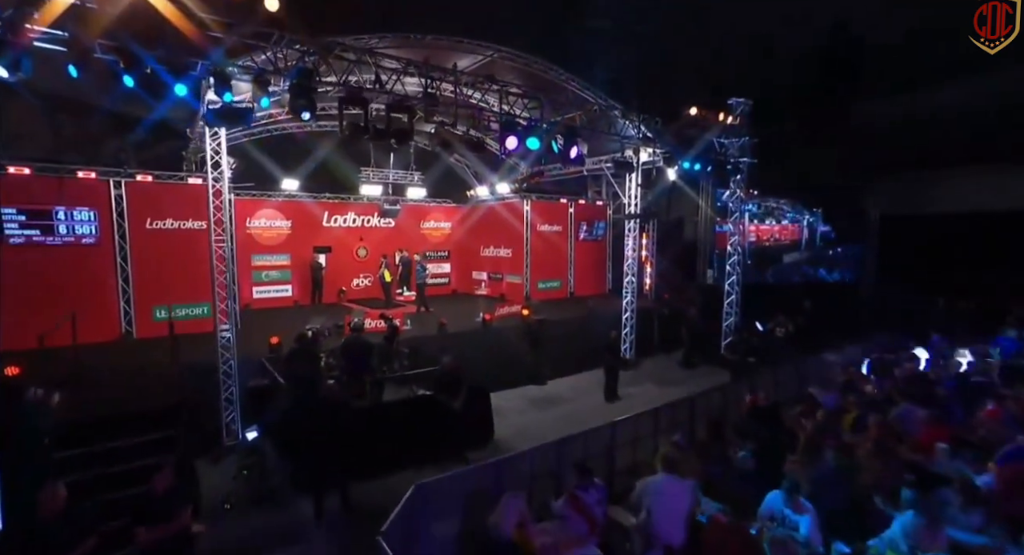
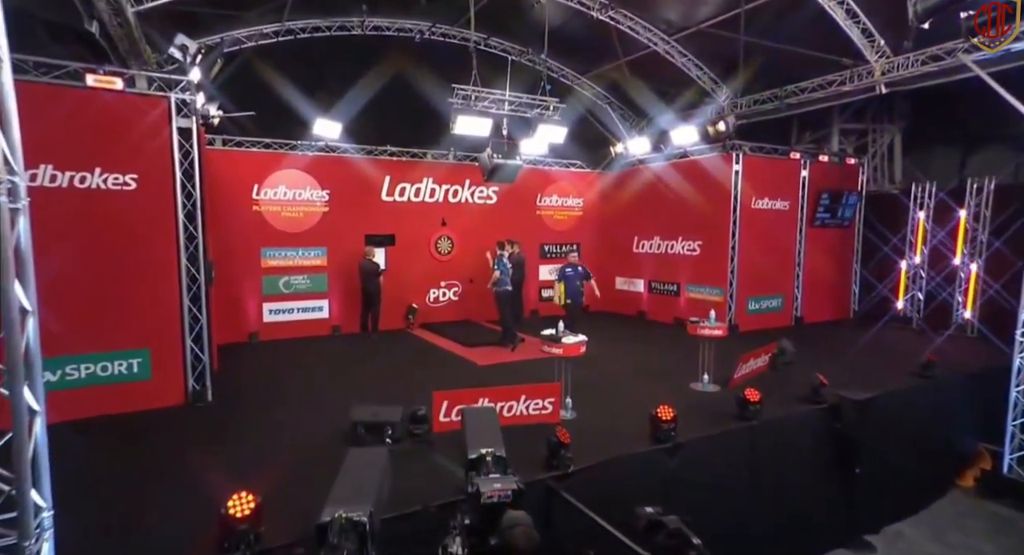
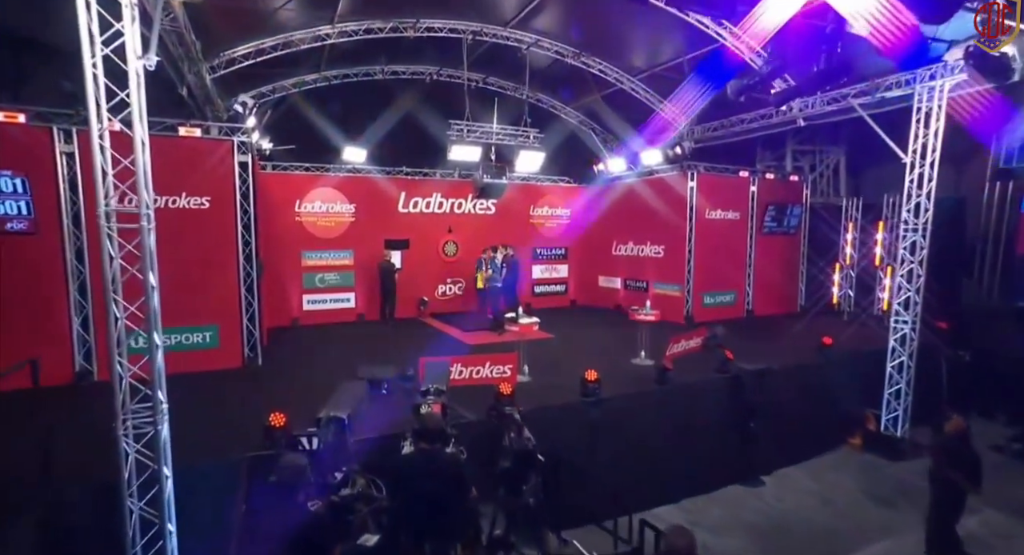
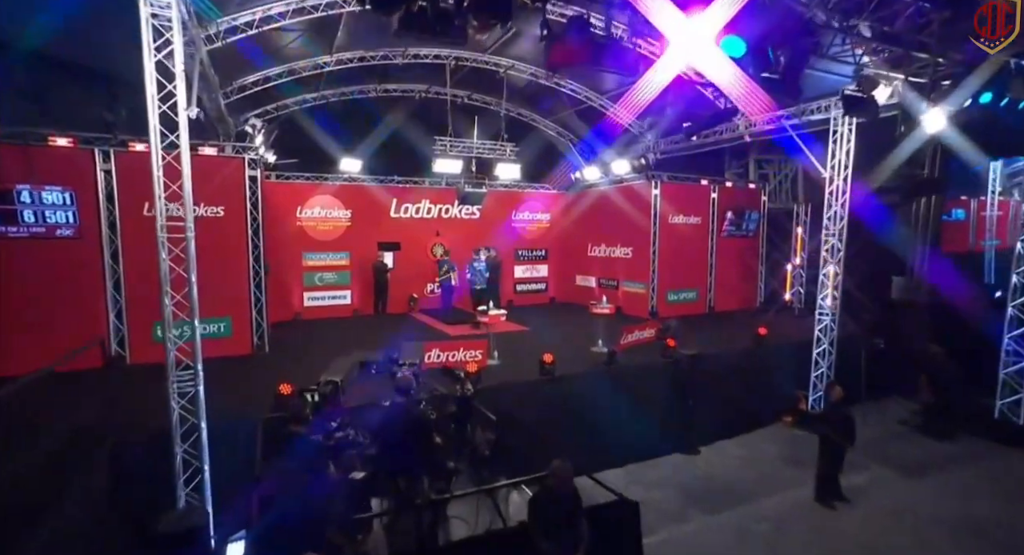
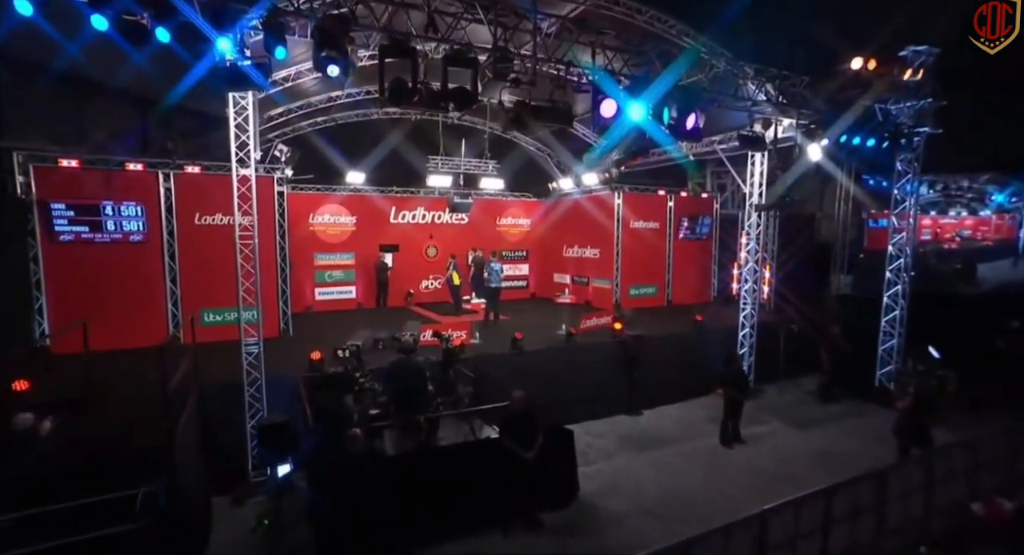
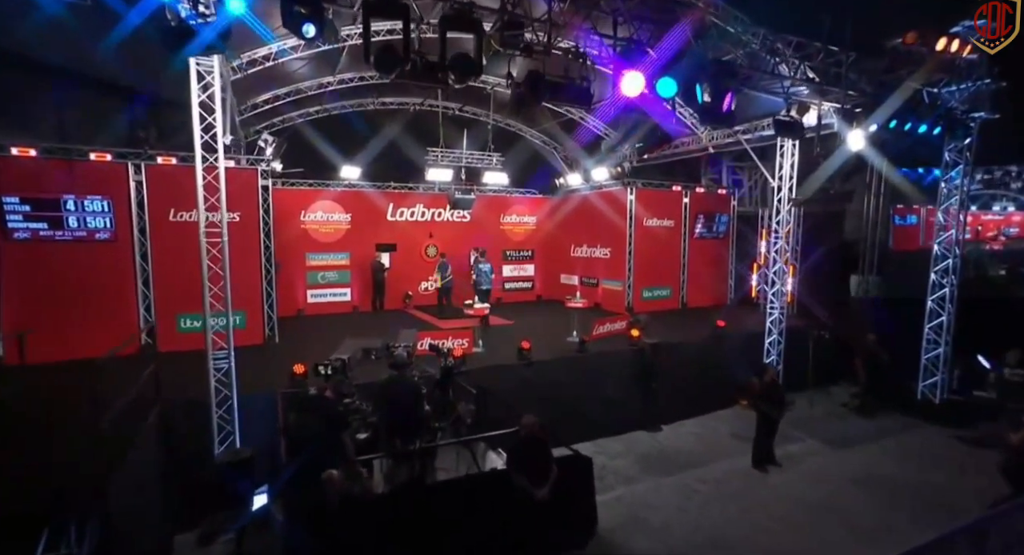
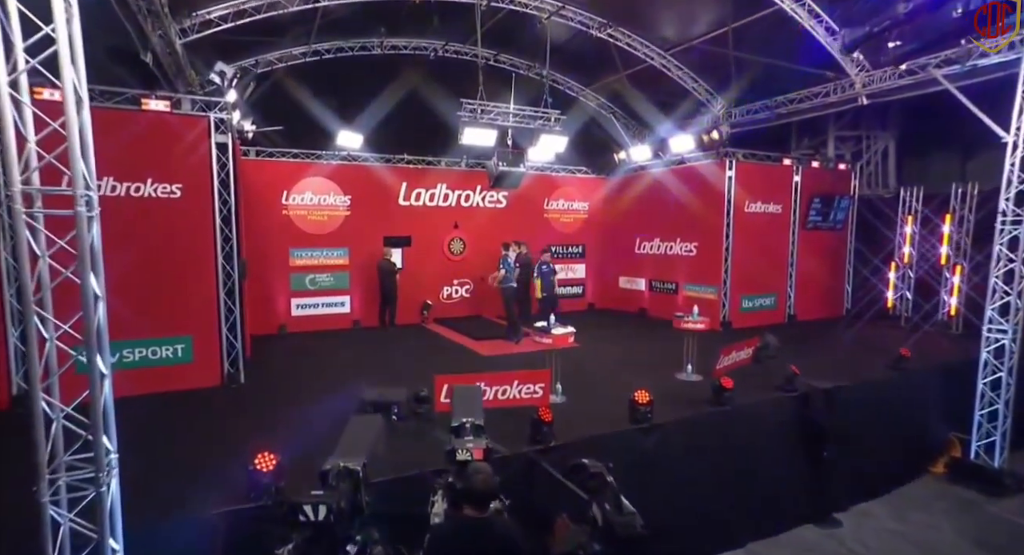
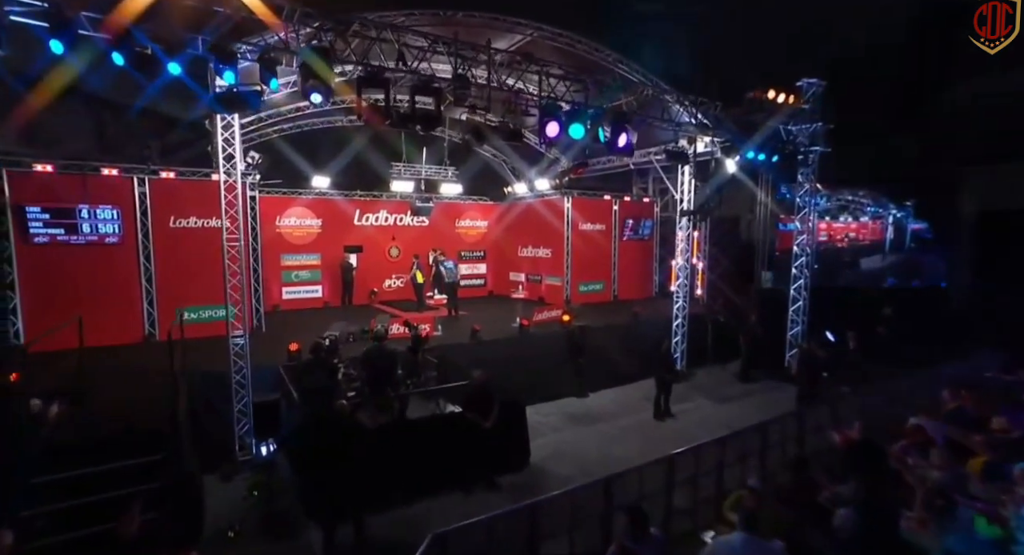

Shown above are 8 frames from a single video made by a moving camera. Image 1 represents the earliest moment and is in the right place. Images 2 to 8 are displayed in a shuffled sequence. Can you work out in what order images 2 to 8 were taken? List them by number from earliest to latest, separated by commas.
8, 5, 6, 4, 3, 7, 2
